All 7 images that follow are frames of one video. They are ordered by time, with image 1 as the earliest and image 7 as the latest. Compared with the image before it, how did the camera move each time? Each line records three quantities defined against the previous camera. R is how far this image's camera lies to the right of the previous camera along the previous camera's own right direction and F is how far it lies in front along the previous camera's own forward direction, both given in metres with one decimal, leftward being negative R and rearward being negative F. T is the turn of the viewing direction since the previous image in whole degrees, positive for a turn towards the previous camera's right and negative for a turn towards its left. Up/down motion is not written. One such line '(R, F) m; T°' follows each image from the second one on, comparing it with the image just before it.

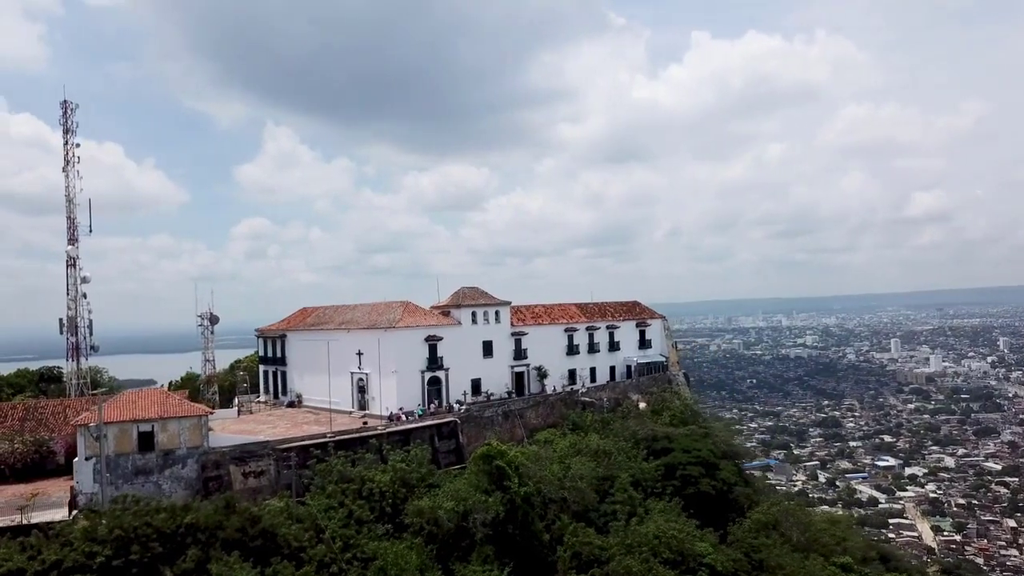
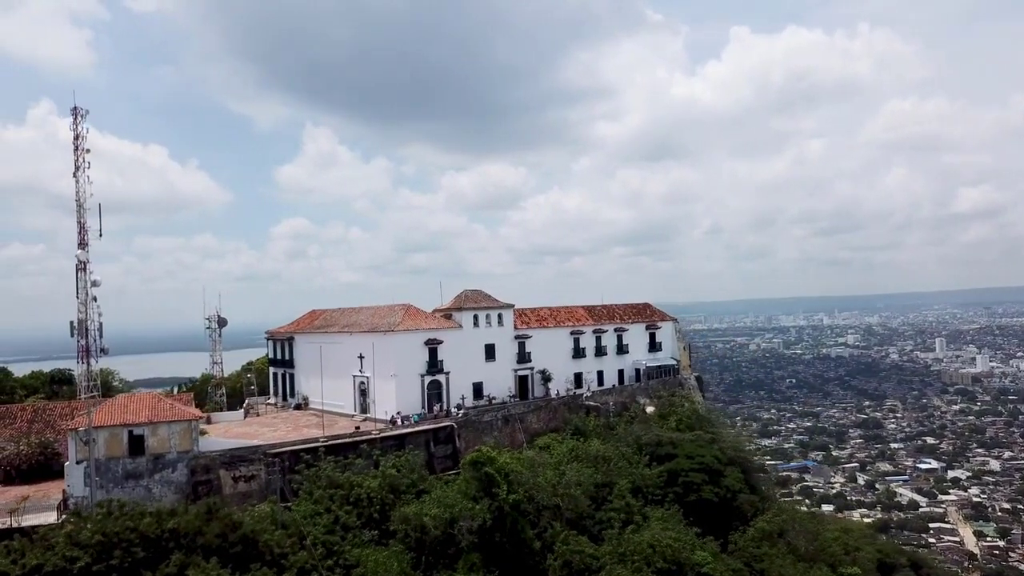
(+1.2, +0.3) m; -3°
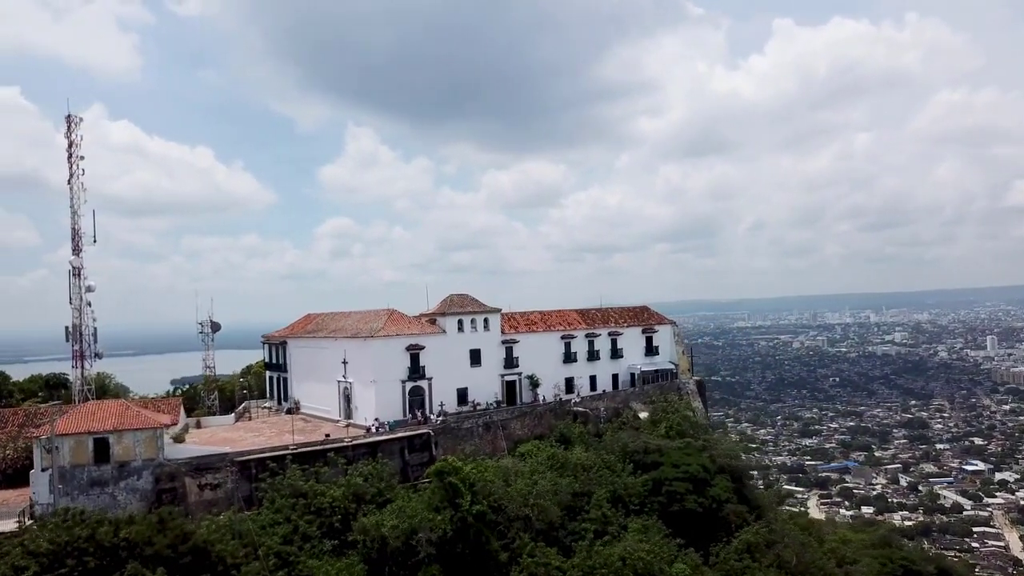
(+1.9, +0.4) m; -3°
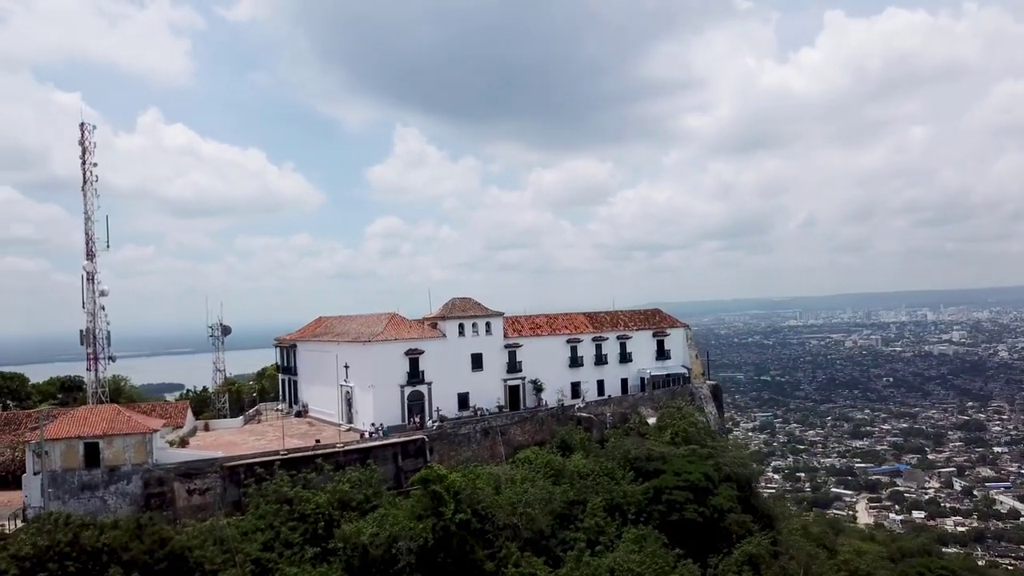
(+1.6, +0.4) m; -3°
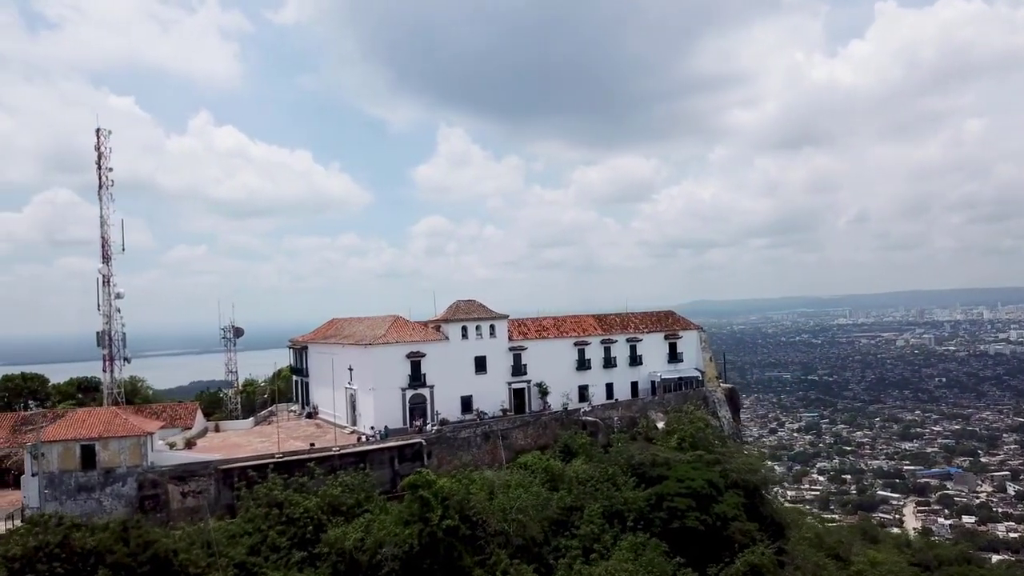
(+1.4, +0.3) m; -3°
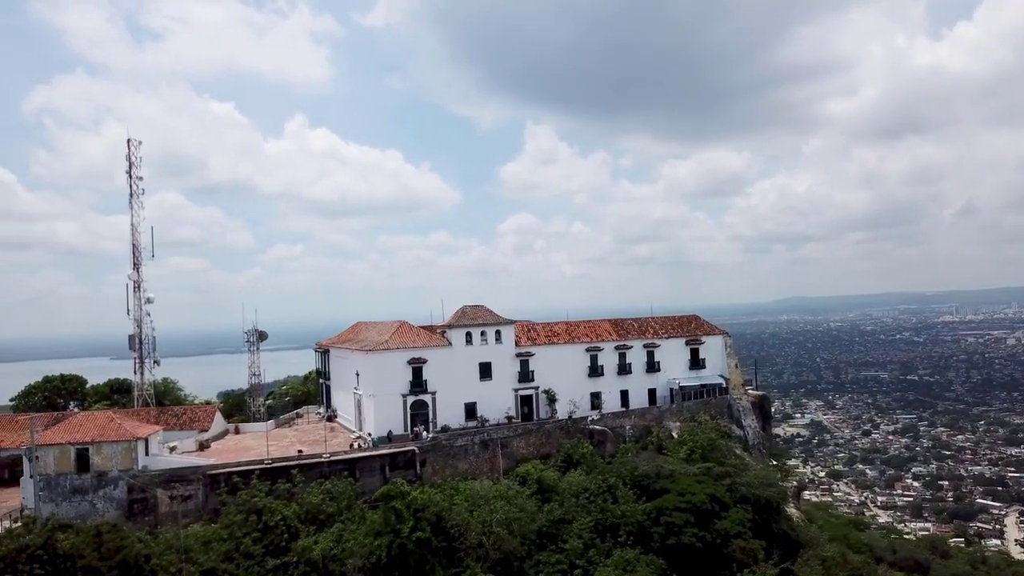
(+2.8, +0.7) m; -6°
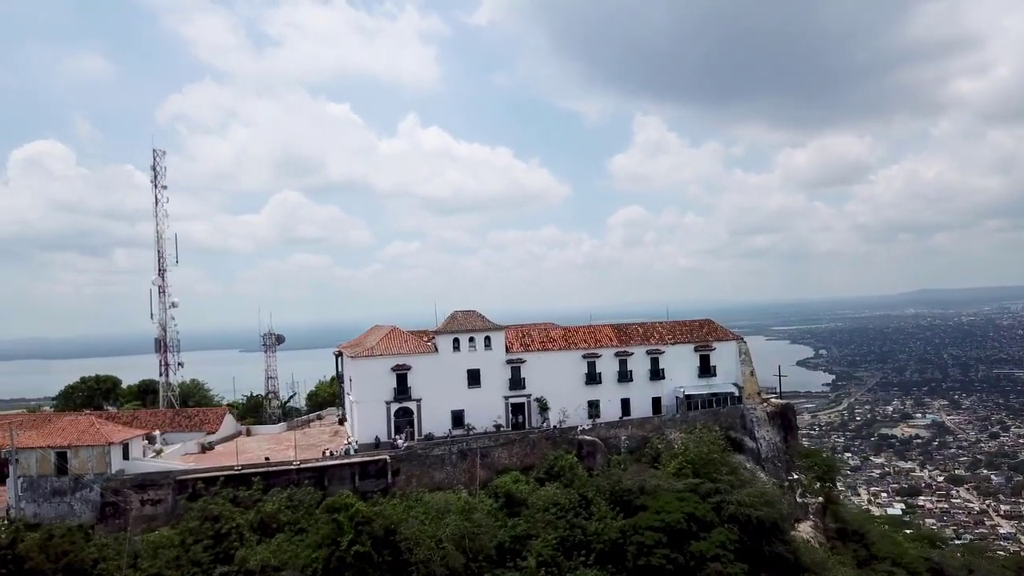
(+4.0, +1.0) m; -8°
